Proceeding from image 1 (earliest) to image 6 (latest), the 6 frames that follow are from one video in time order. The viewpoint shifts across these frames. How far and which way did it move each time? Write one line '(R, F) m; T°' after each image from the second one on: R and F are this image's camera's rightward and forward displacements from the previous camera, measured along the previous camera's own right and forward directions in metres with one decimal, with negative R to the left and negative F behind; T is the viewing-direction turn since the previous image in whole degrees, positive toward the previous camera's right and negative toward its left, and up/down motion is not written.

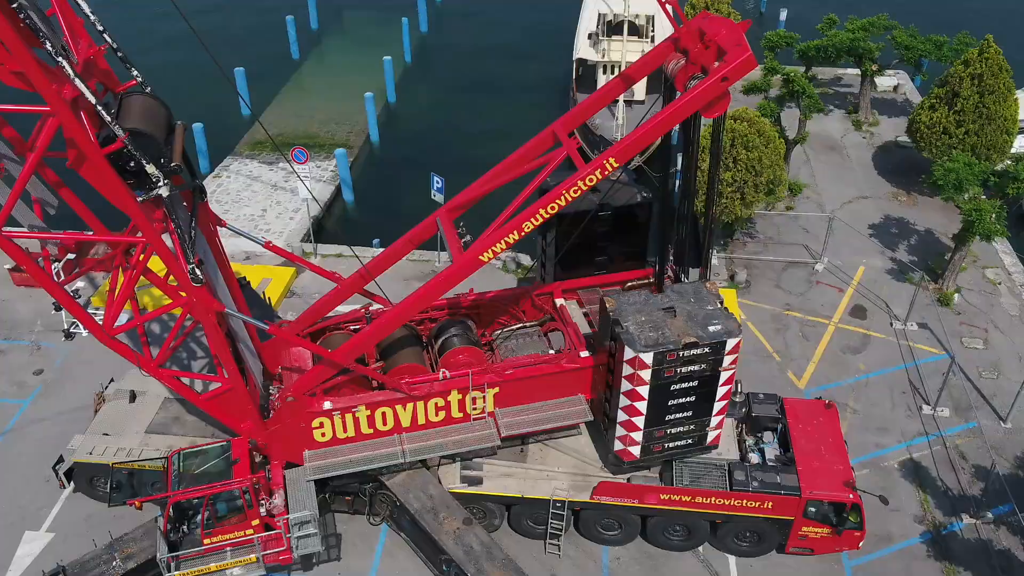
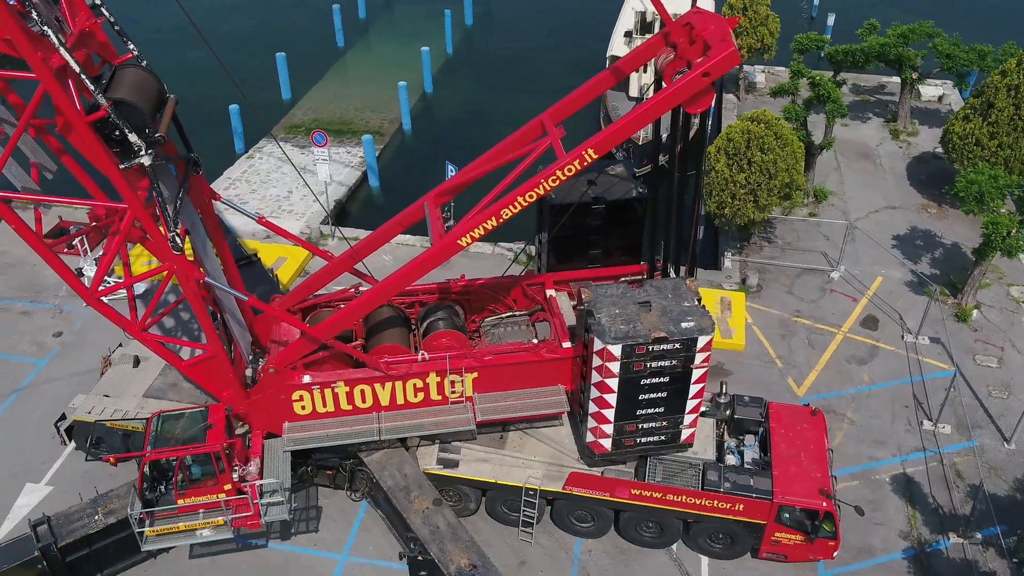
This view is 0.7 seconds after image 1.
(+1.2, -0.1) m; -4°
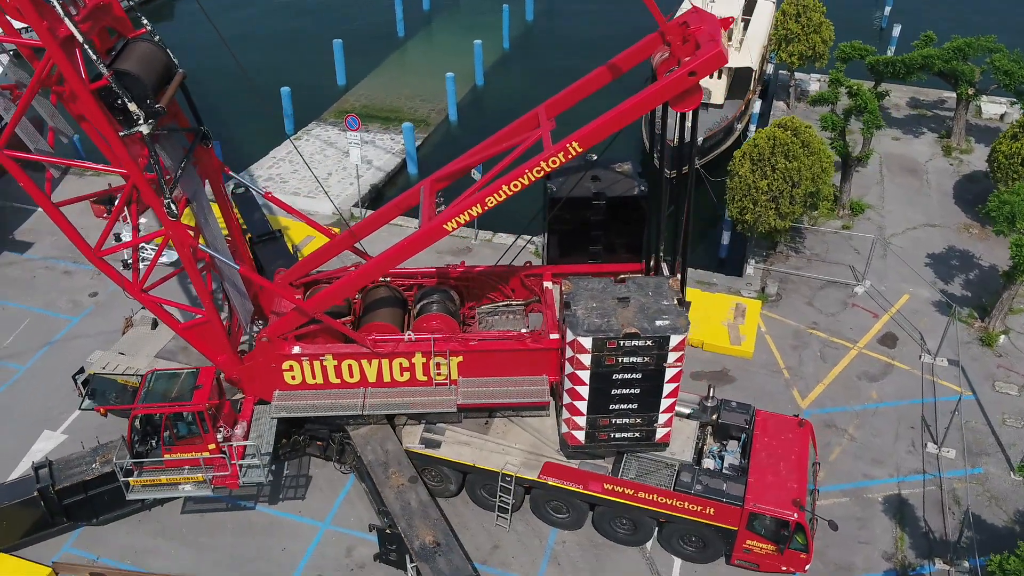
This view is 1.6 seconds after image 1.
(+1.3, -0.1) m; -5°
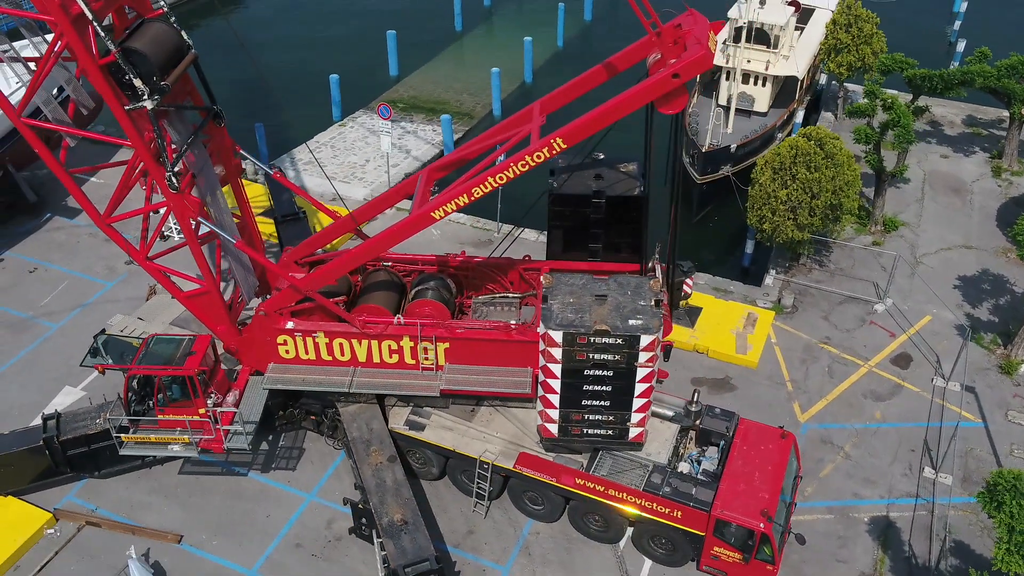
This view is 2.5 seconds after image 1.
(+1.3, -0.2) m; -5°
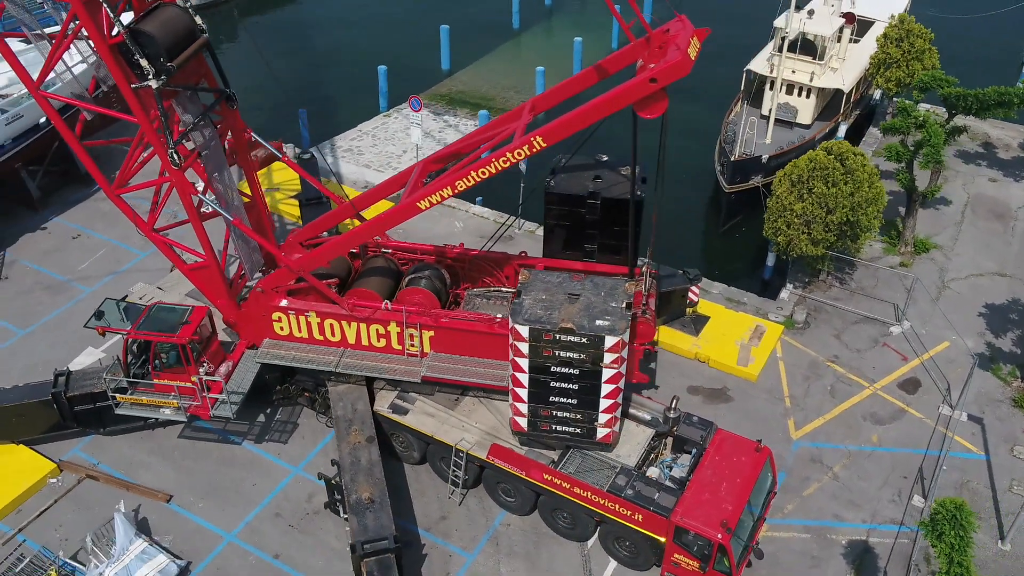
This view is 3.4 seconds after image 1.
(+1.5, -0.2) m; -5°
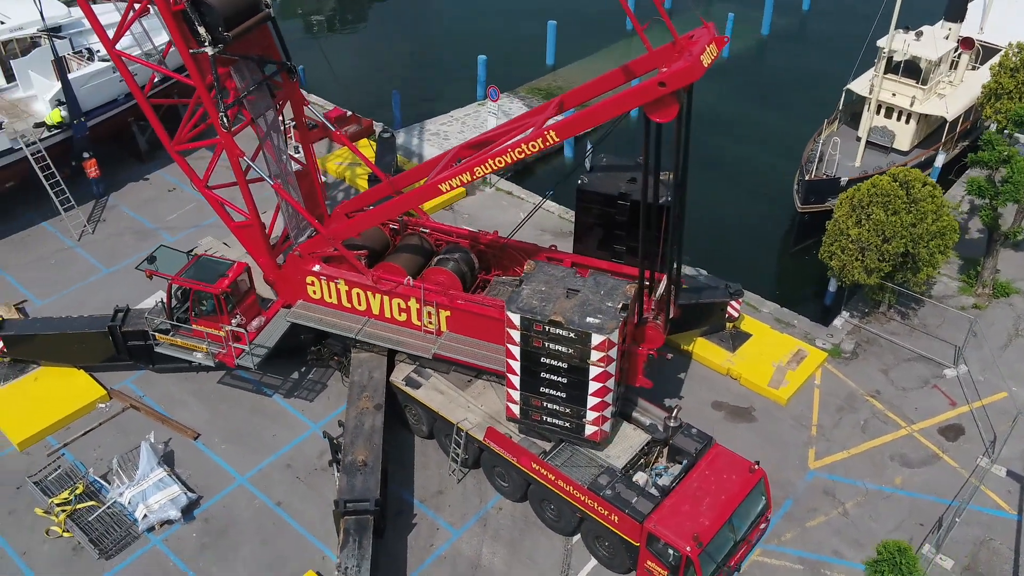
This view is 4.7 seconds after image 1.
(+1.9, -0.1) m; -9°
